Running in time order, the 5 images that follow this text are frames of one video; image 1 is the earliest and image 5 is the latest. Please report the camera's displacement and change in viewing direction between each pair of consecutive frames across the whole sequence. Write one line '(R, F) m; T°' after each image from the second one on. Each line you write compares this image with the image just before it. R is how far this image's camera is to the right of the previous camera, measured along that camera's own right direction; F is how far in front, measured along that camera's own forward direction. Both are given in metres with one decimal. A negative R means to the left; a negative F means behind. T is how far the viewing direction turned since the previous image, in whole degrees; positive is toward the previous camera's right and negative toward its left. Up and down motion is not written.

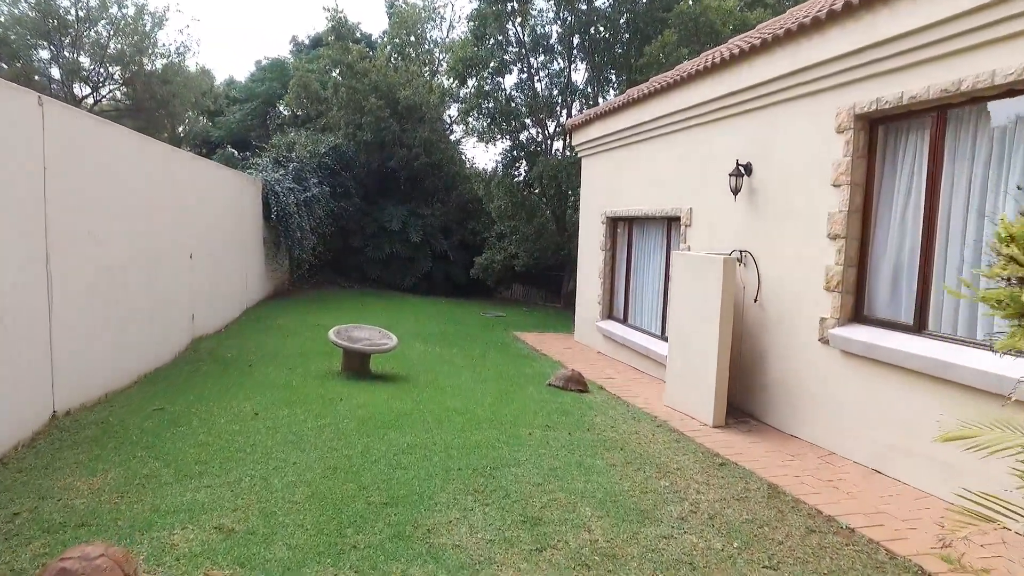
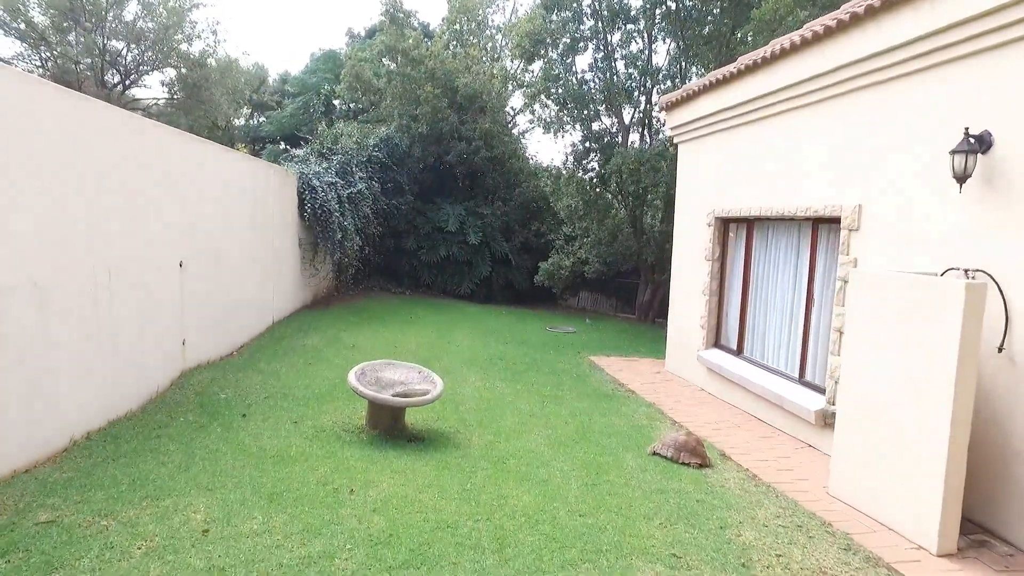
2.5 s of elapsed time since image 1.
(-0.2, +1.9) m; -5°
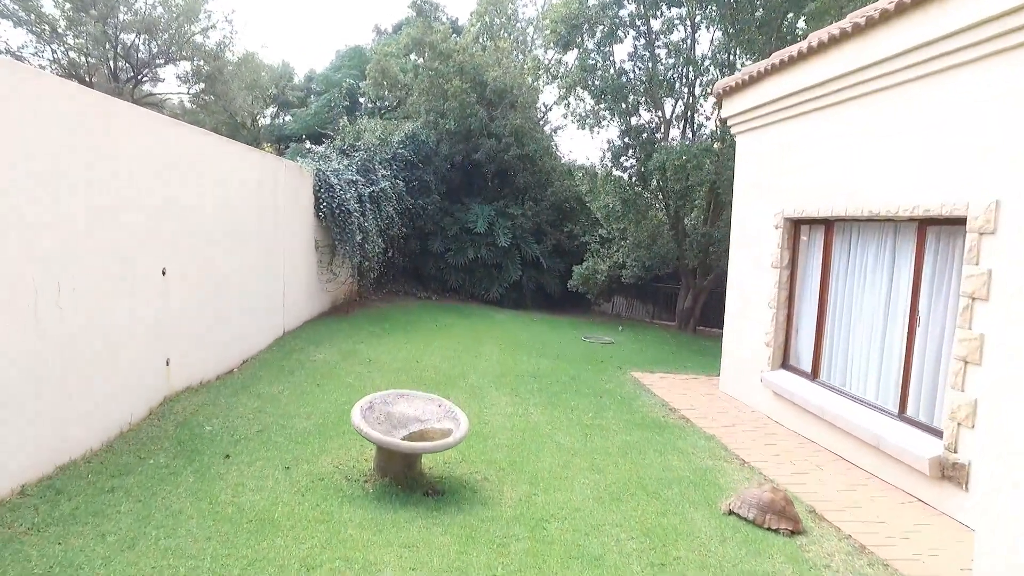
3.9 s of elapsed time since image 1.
(-0.1, +0.9) m; -2°
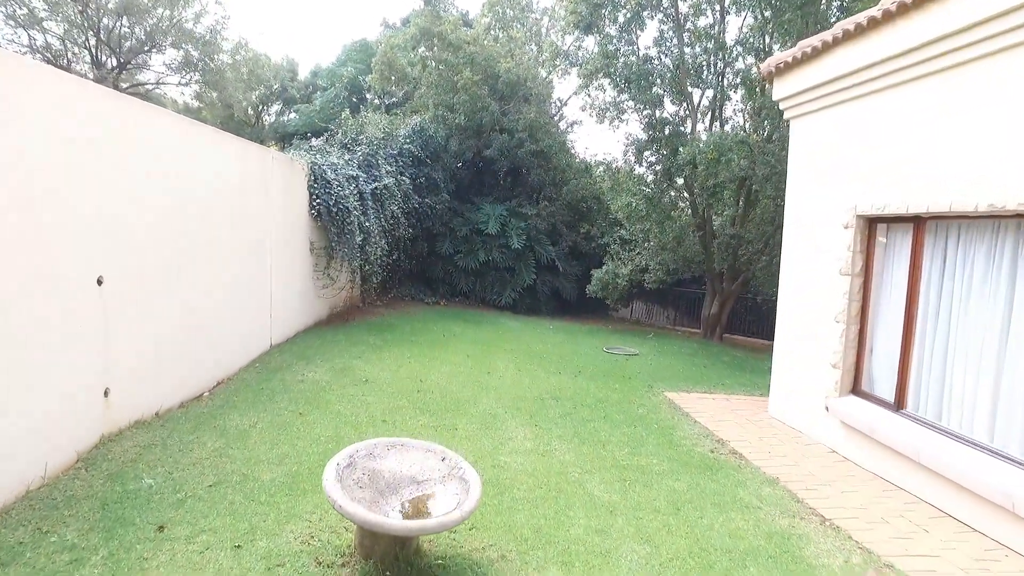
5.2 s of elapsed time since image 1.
(-0.1, +1.0) m; -1°
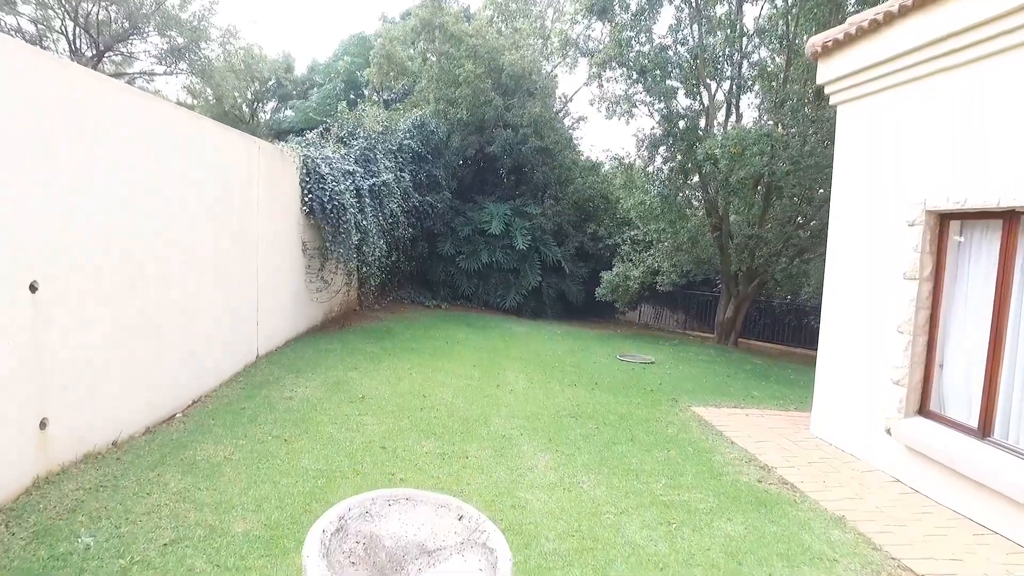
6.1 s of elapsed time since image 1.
(-0.1, +0.7) m; 0°
